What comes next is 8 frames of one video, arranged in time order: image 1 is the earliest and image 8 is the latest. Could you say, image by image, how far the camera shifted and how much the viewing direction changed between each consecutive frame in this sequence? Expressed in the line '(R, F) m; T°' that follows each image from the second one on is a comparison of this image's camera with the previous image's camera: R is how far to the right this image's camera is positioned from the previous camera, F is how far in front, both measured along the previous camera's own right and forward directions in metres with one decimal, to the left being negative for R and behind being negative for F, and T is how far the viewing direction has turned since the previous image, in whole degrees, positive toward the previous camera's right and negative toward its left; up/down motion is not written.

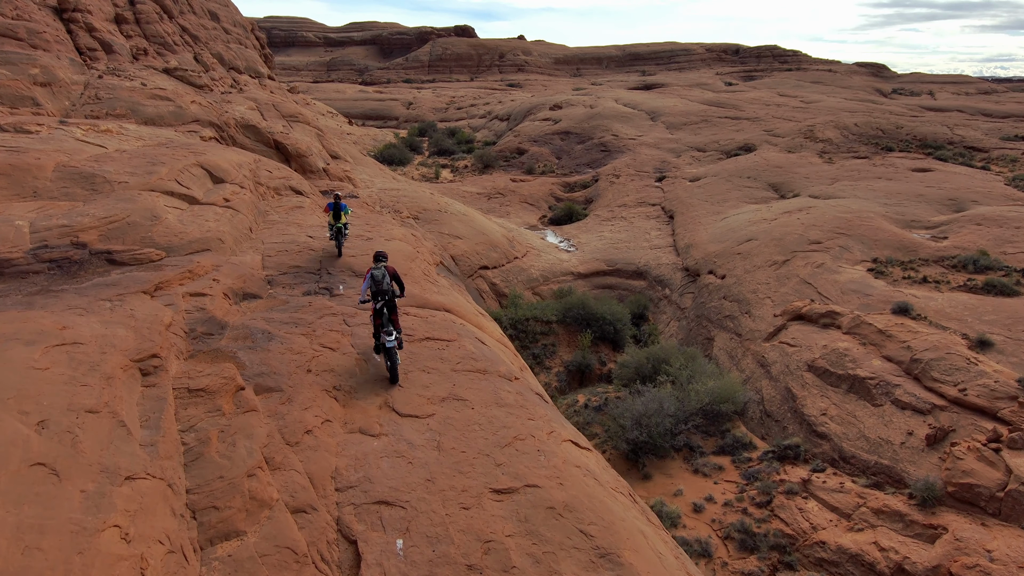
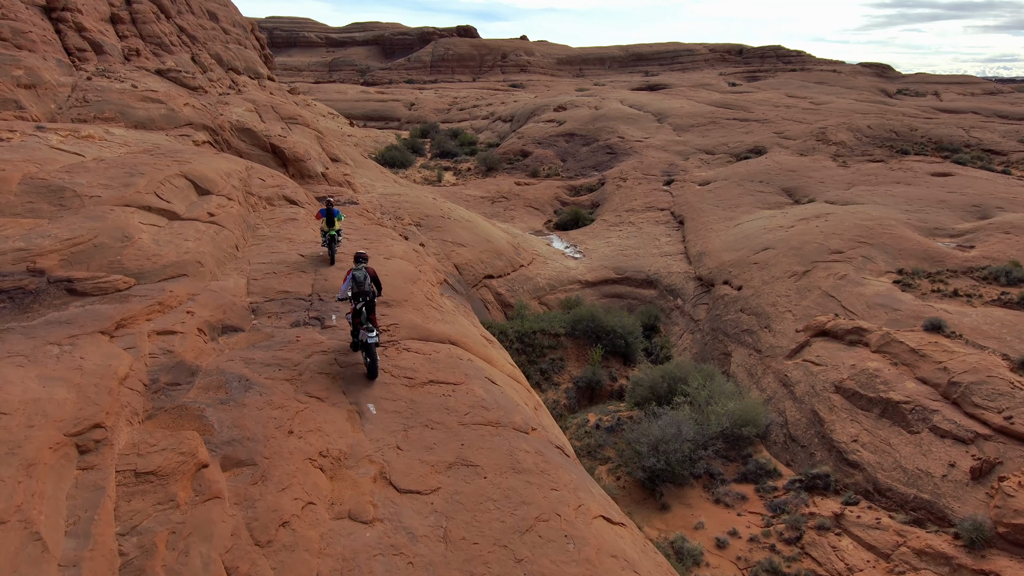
(-0.1, +0.5) m; 0°
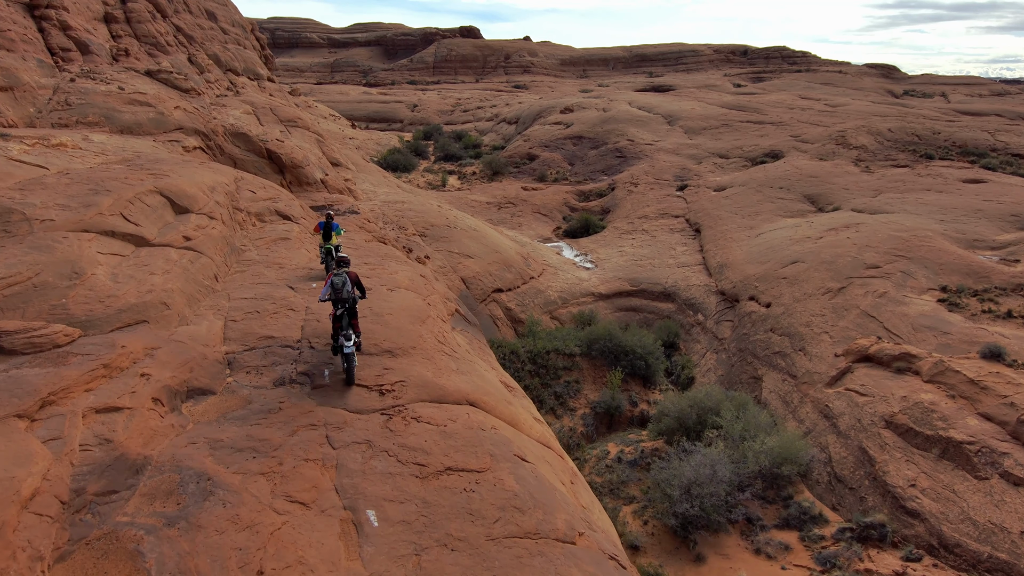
(-0.1, +0.8) m; 0°
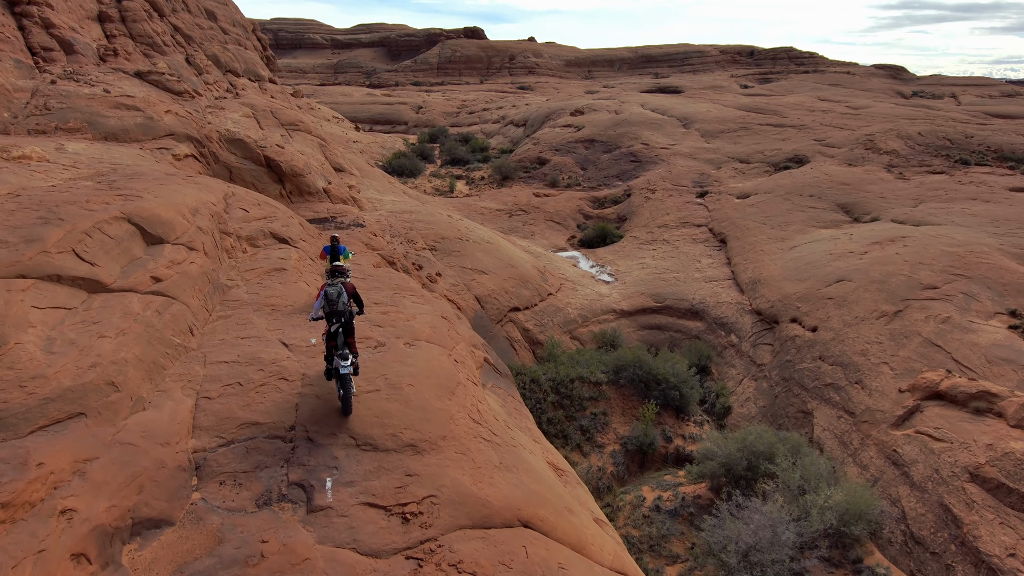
(-0.2, +0.9) m; 0°
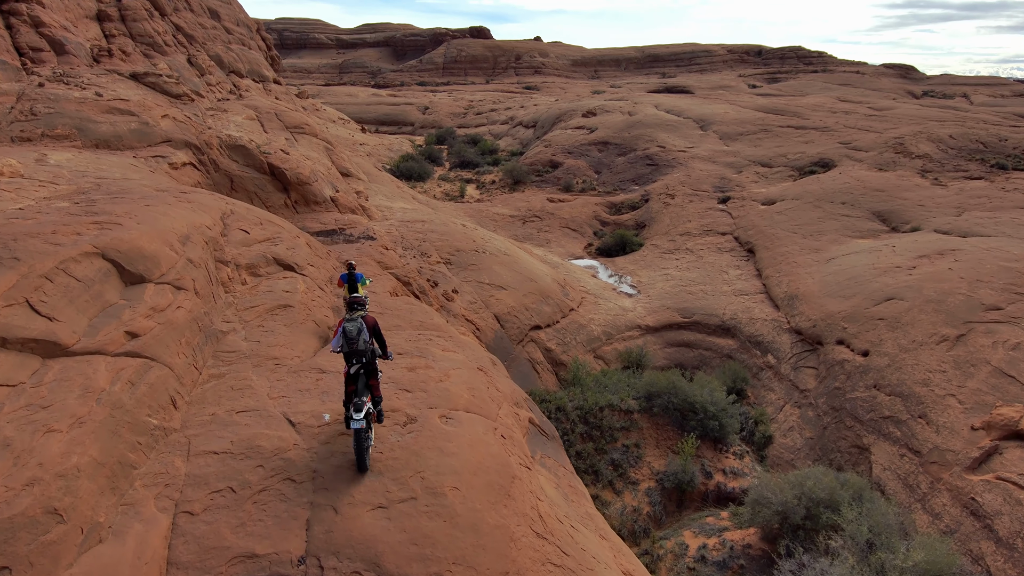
(-0.3, +0.8) m; 0°
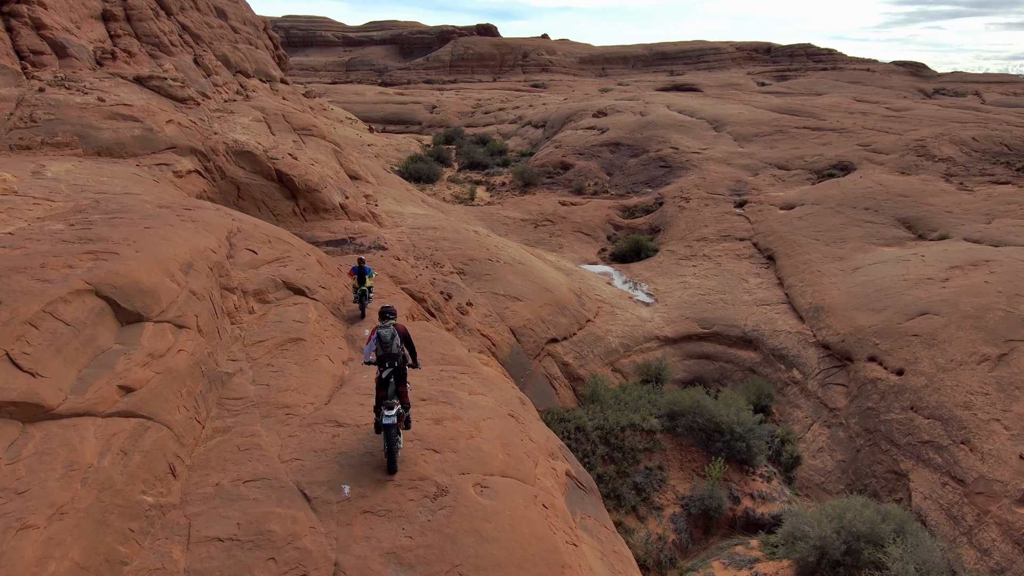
(-0.1, +0.4) m; 0°
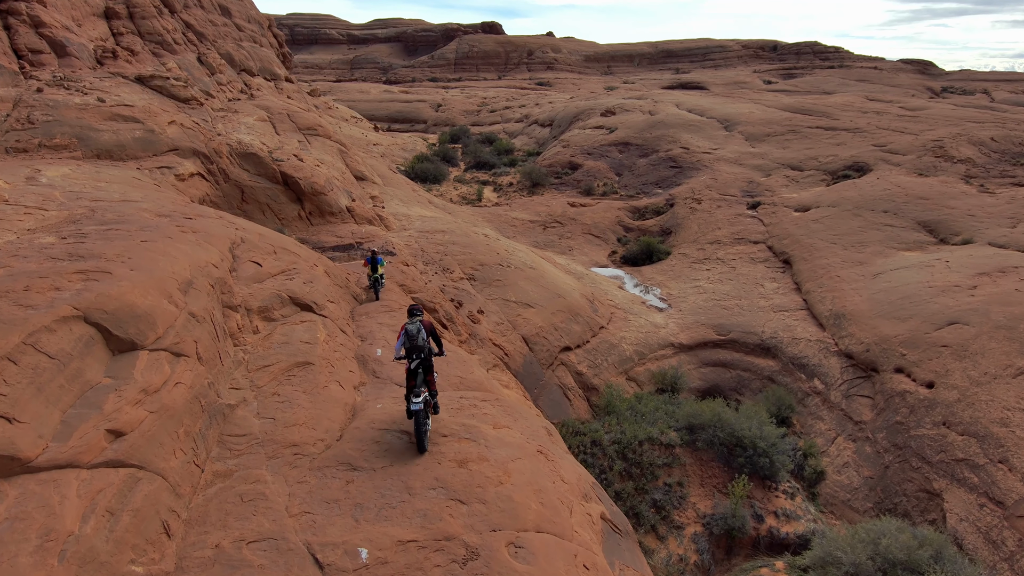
(-0.1, +0.3) m; 0°
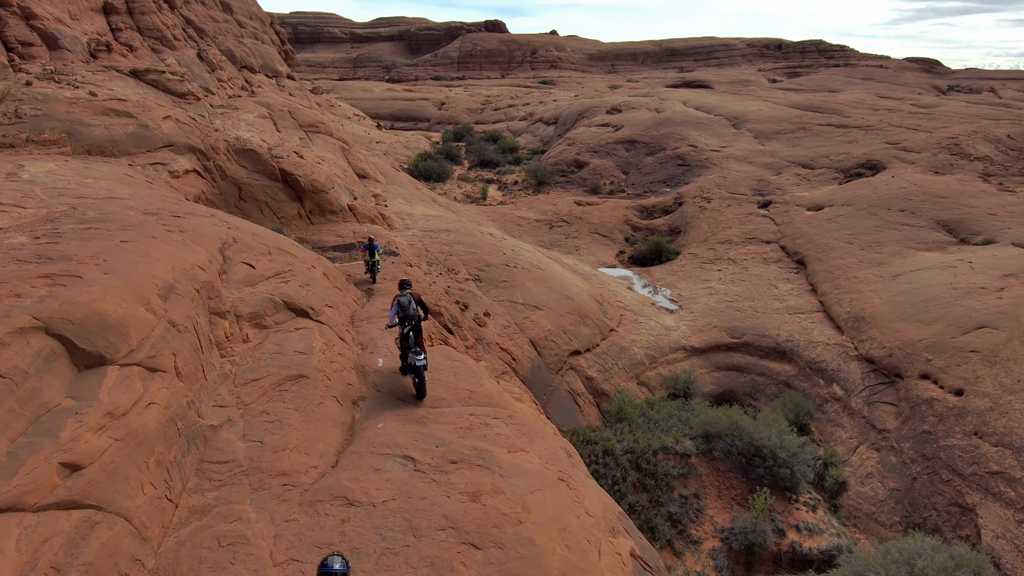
(-0.1, +0.4) m; 0°
